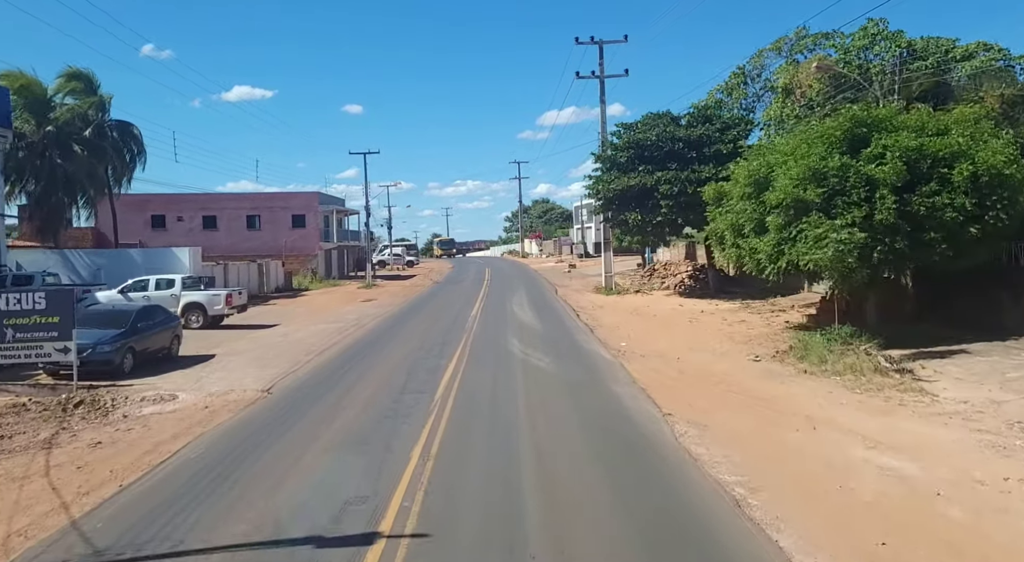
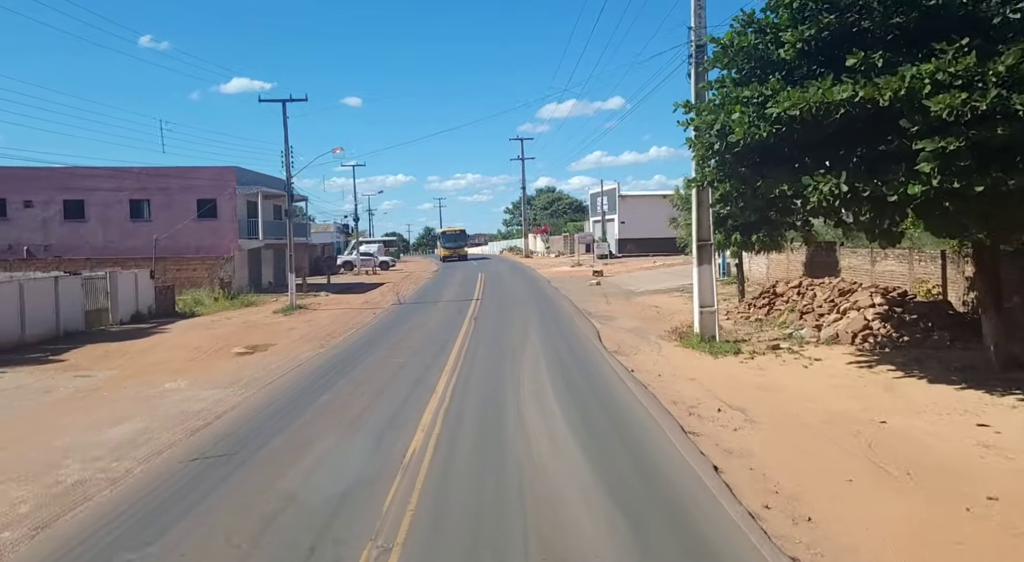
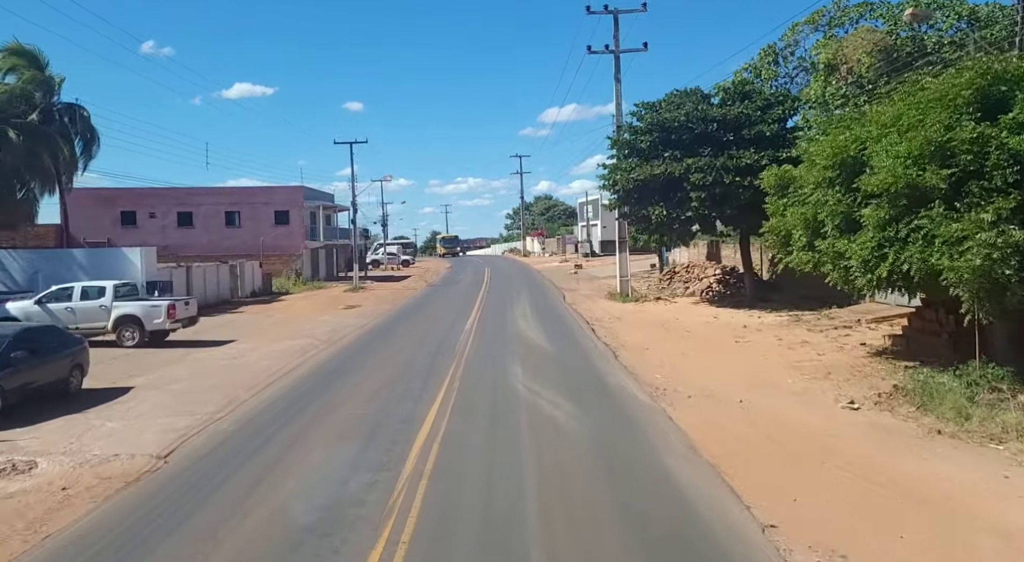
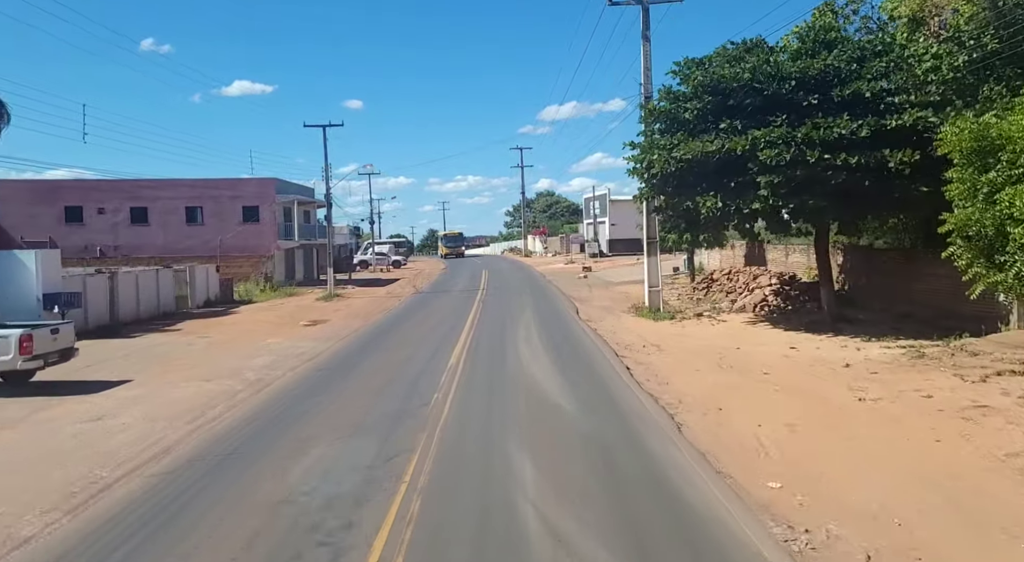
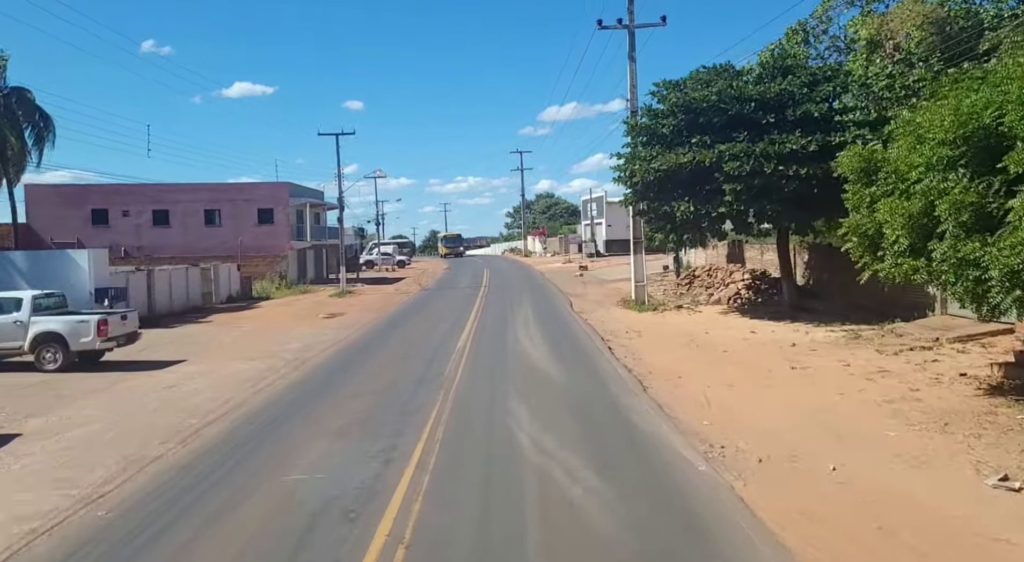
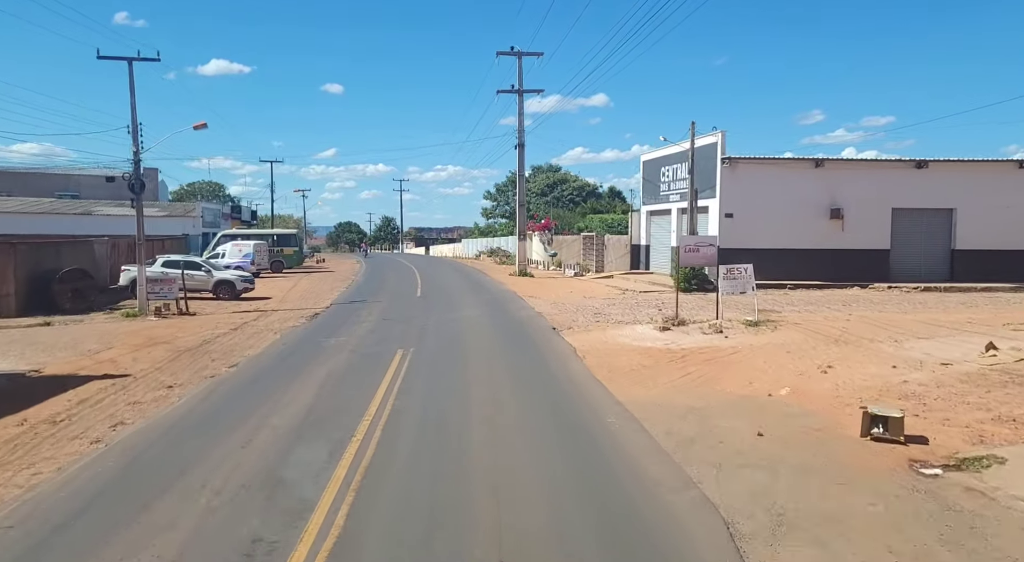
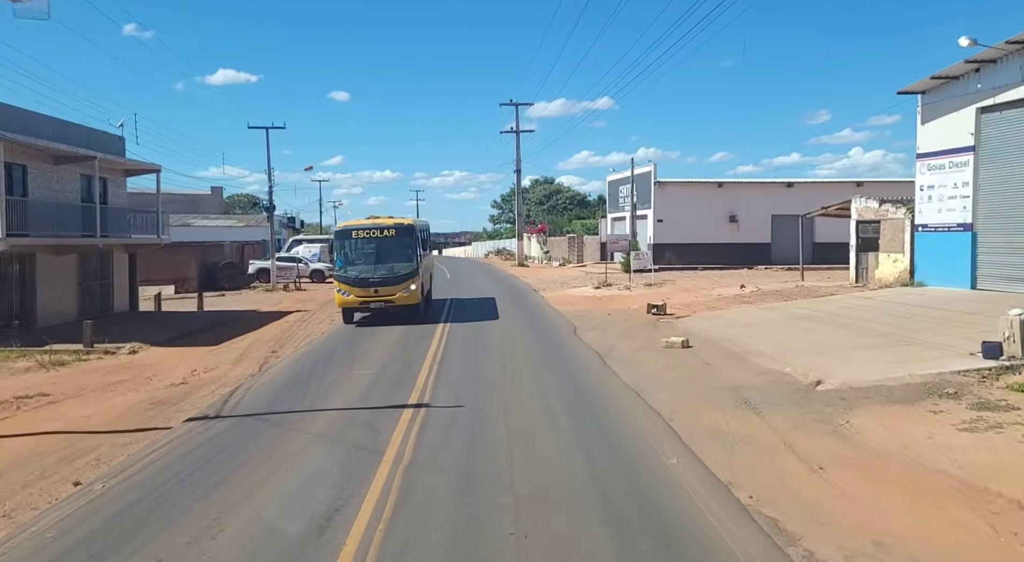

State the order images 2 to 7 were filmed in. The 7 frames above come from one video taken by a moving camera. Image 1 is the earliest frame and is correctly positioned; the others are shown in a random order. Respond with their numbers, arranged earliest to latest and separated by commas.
3, 5, 4, 2, 7, 6
